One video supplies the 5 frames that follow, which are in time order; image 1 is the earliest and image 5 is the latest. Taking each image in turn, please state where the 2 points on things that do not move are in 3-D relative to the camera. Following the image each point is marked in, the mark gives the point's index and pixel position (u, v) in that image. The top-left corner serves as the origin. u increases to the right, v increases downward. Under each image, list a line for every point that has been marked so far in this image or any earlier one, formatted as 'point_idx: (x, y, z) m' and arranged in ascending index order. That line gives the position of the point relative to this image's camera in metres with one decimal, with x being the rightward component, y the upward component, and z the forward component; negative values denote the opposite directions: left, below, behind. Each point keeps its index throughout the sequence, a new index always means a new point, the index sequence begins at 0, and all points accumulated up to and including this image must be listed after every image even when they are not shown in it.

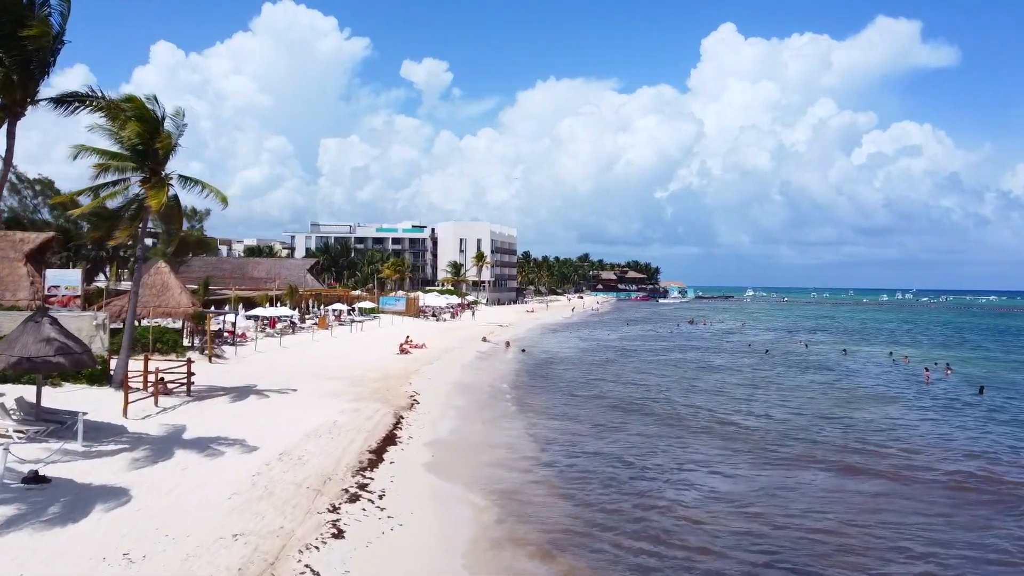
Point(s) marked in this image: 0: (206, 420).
0: (-6.7, -2.9, +17.6) m
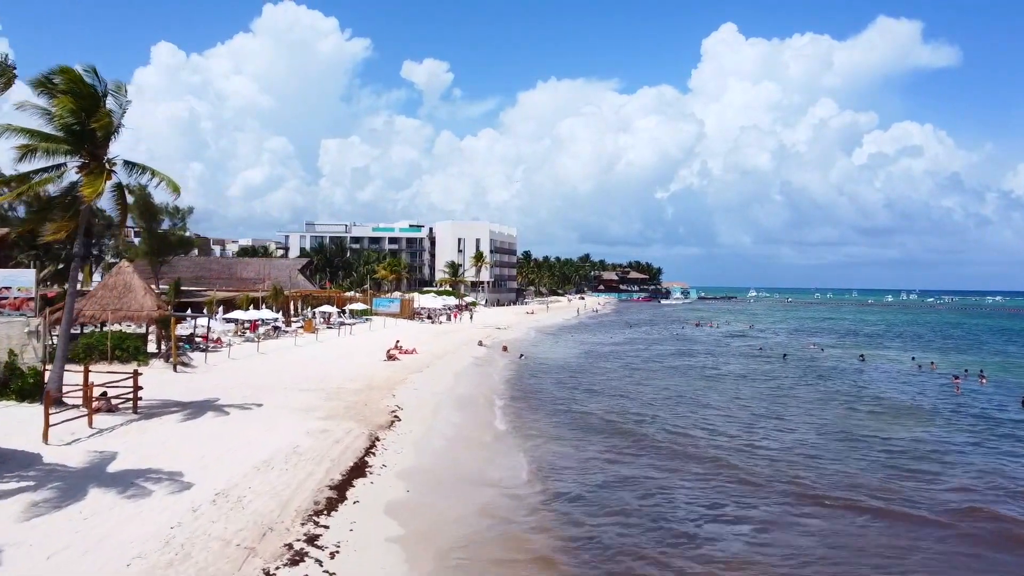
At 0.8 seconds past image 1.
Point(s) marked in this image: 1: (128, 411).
0: (-6.9, -2.9, +15.0) m
1: (-8.7, -2.8, +18.0) m
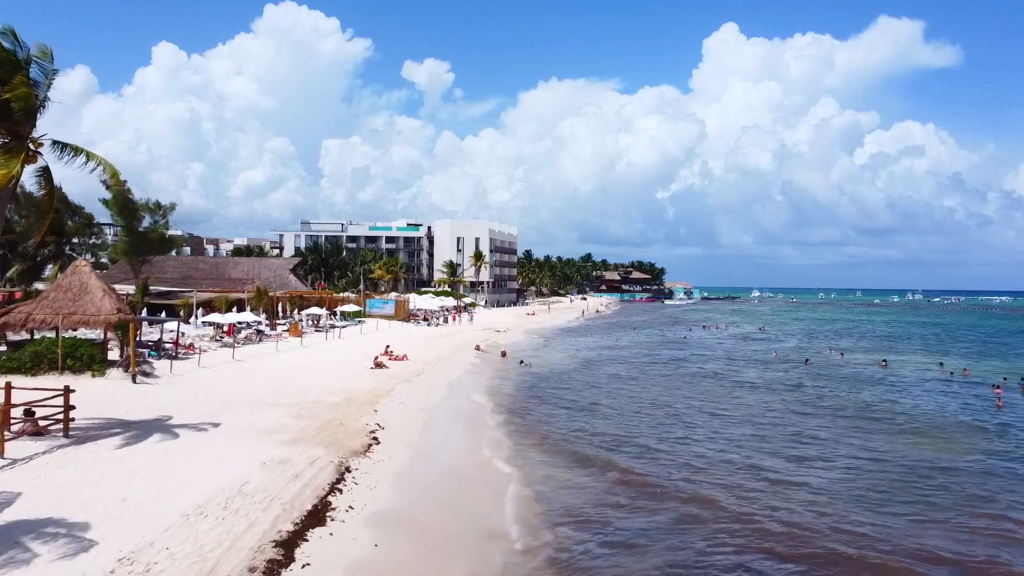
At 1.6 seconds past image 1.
0: (-7.0, -2.9, +12.3) m
1: (-8.7, -2.8, +15.3) m
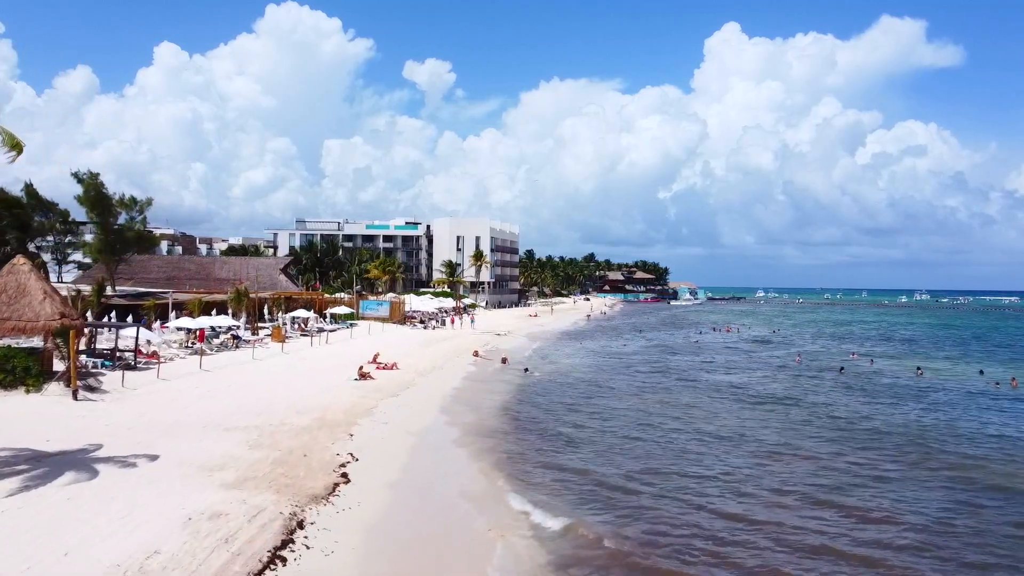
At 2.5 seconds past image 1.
0: (-6.9, -3.0, +9.2) m
1: (-8.7, -2.8, +12.1) m
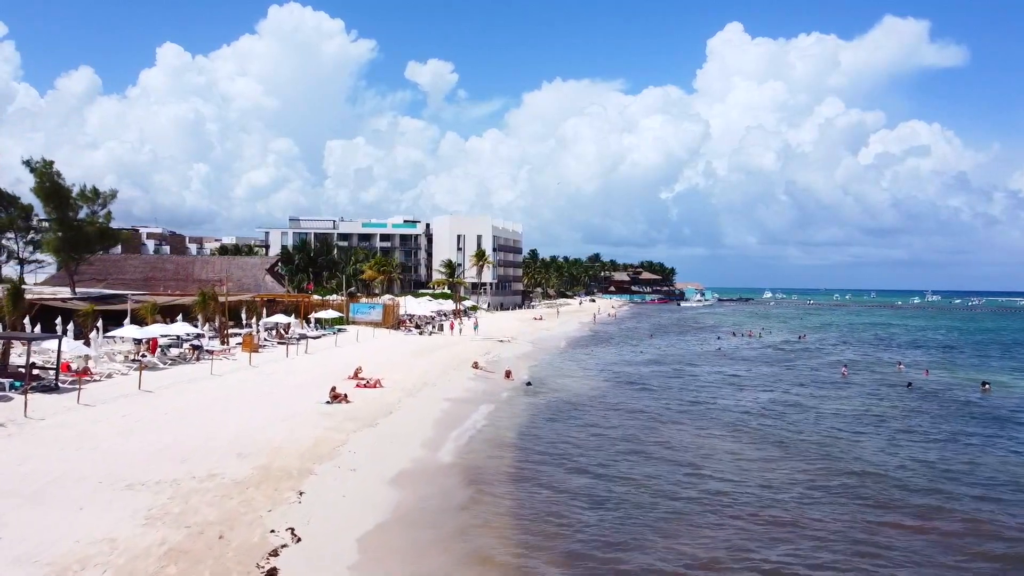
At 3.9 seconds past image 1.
0: (-6.8, -3.1, +4.6) m
1: (-8.6, -2.9, +7.6) m
